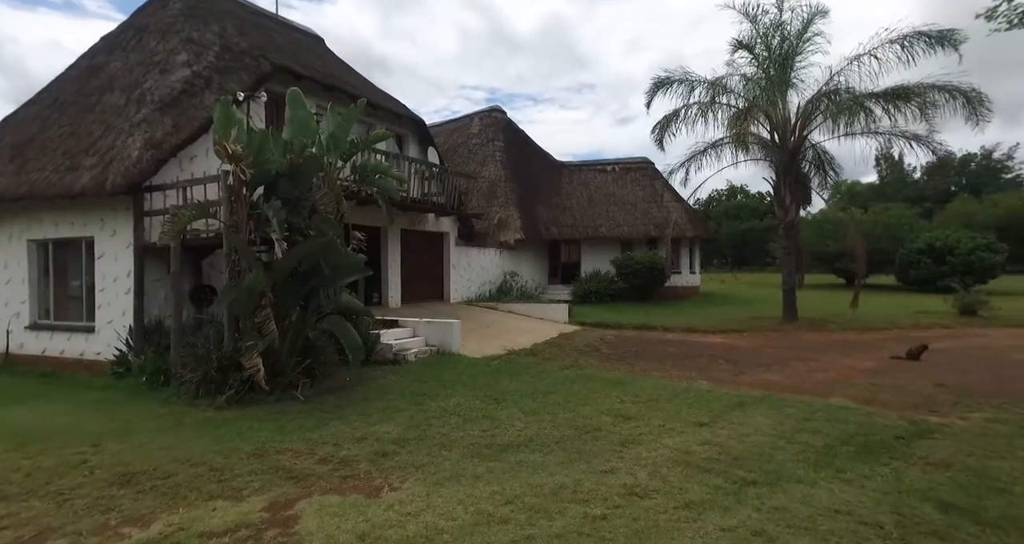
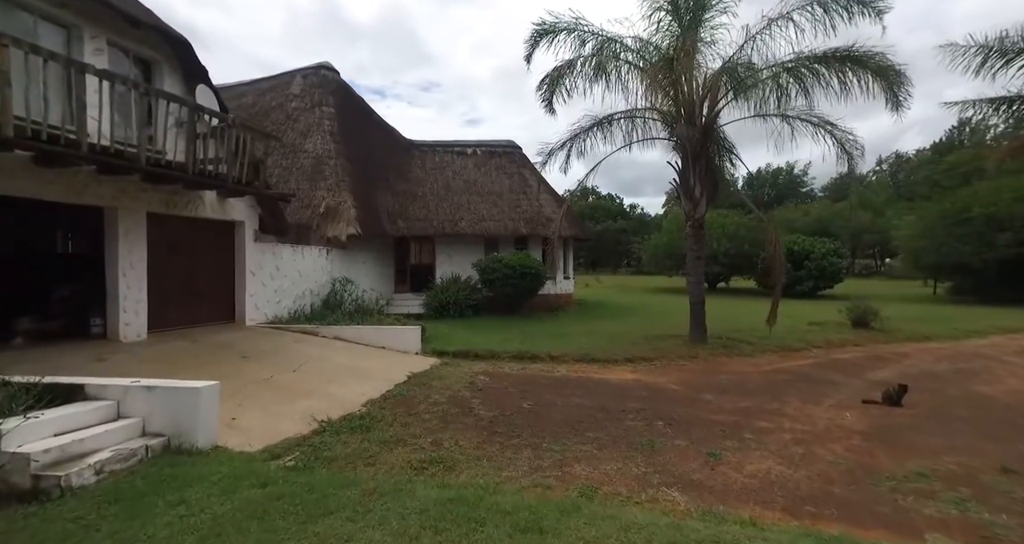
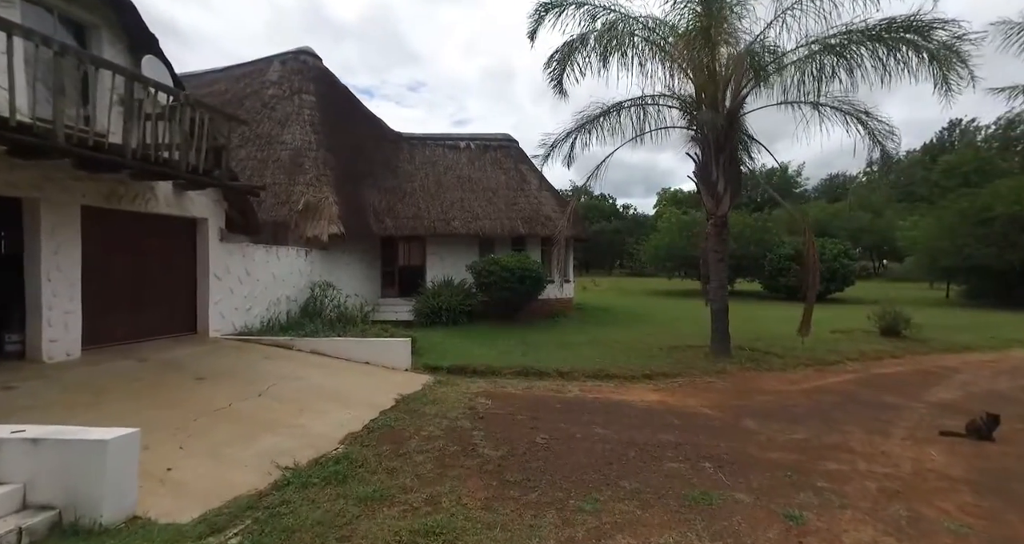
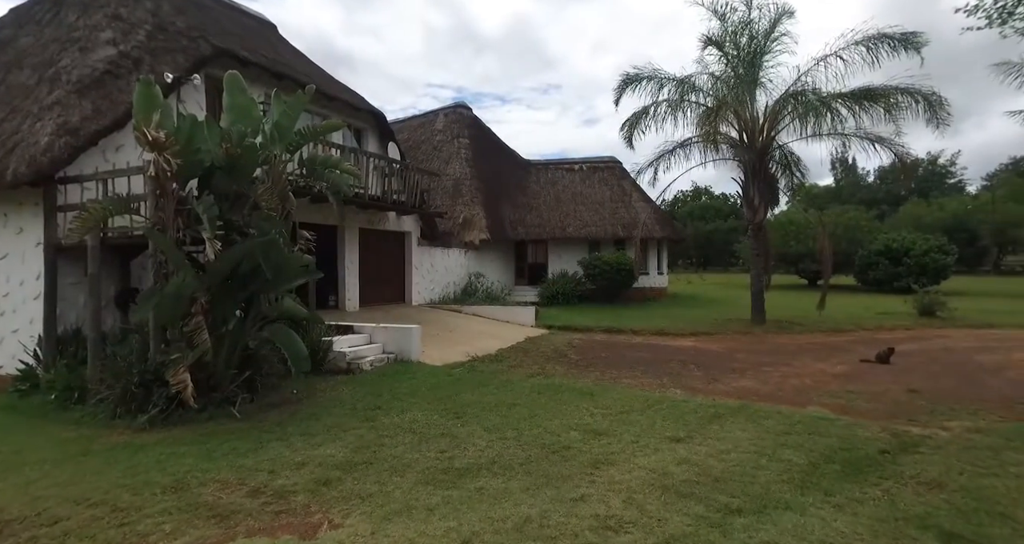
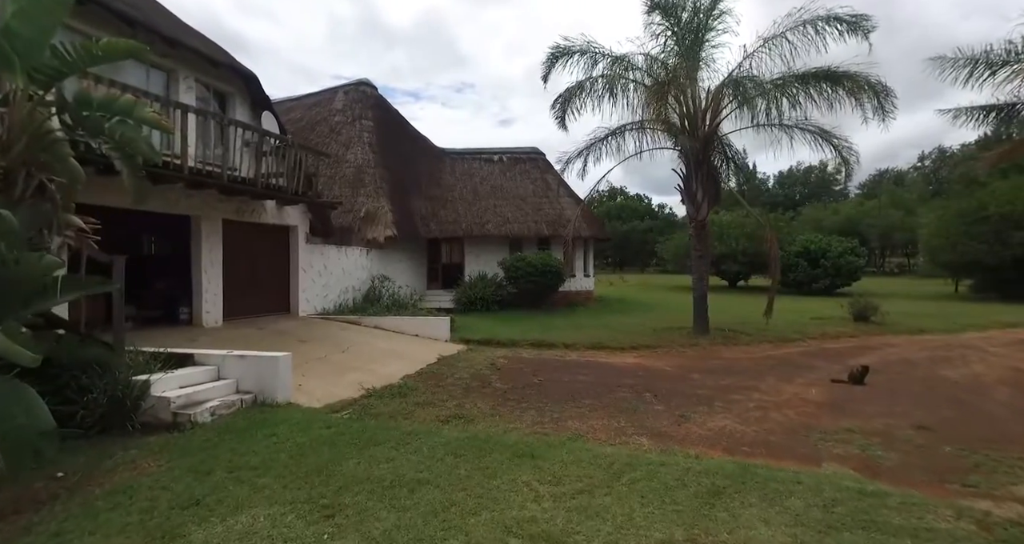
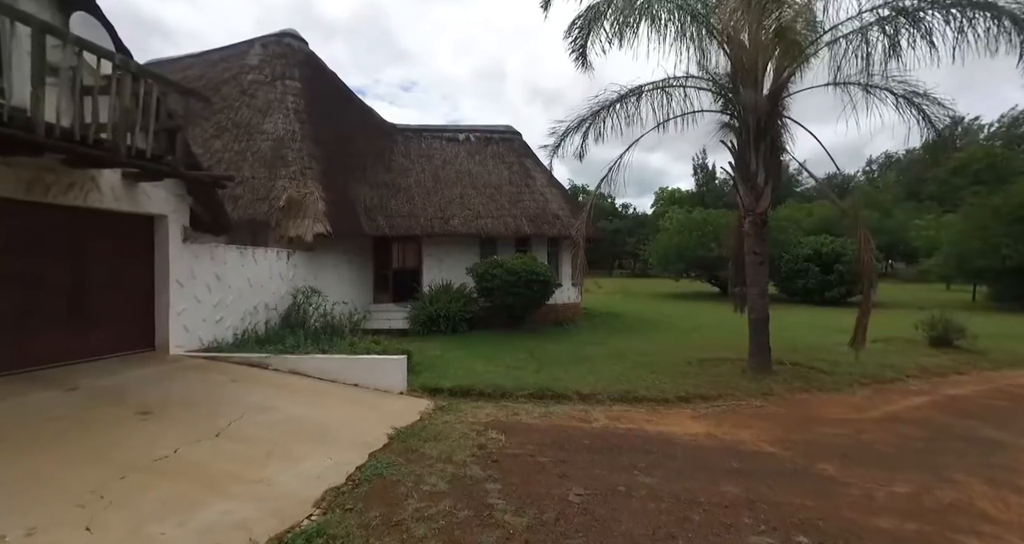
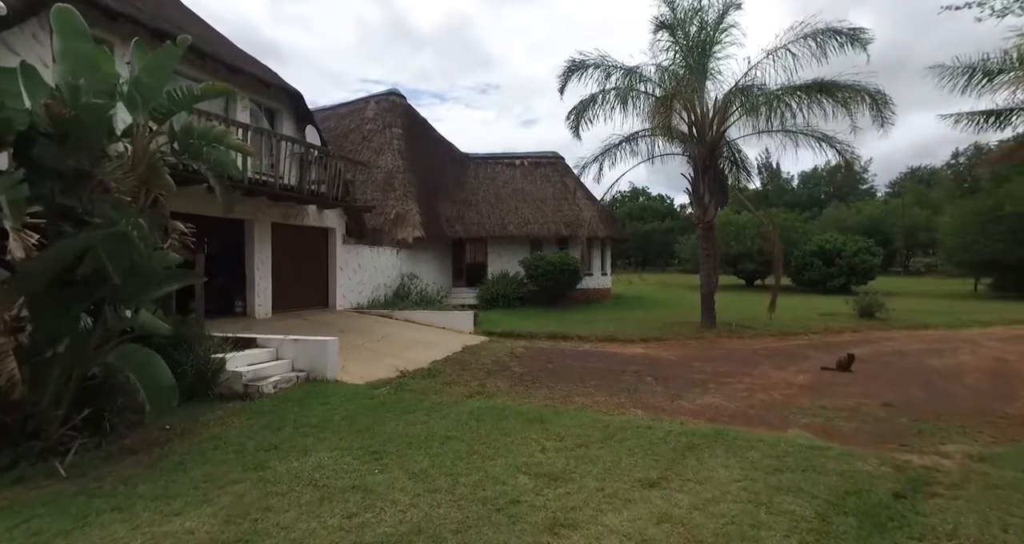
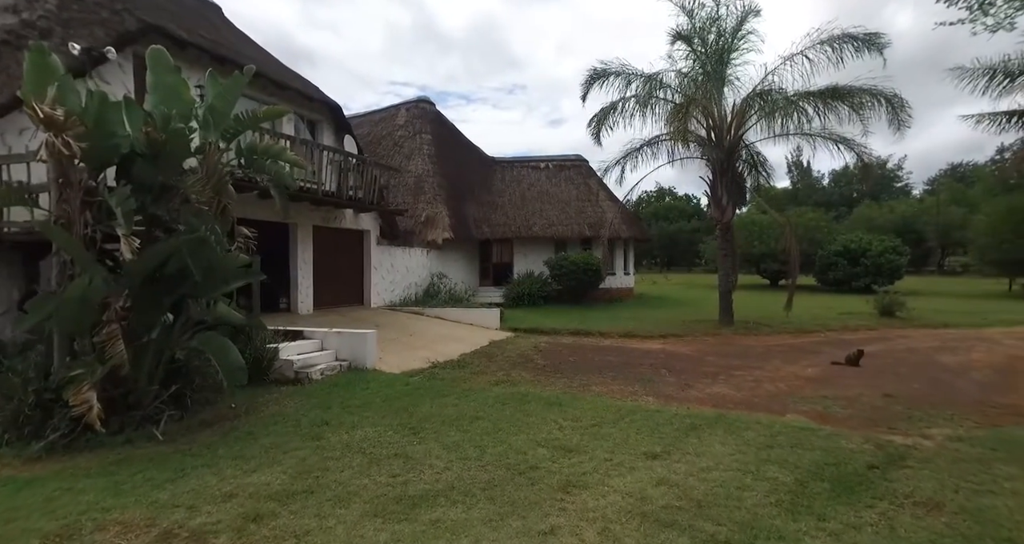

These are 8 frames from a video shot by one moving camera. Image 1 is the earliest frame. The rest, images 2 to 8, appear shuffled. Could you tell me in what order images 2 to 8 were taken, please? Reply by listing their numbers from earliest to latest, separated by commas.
4, 8, 7, 5, 2, 3, 6
